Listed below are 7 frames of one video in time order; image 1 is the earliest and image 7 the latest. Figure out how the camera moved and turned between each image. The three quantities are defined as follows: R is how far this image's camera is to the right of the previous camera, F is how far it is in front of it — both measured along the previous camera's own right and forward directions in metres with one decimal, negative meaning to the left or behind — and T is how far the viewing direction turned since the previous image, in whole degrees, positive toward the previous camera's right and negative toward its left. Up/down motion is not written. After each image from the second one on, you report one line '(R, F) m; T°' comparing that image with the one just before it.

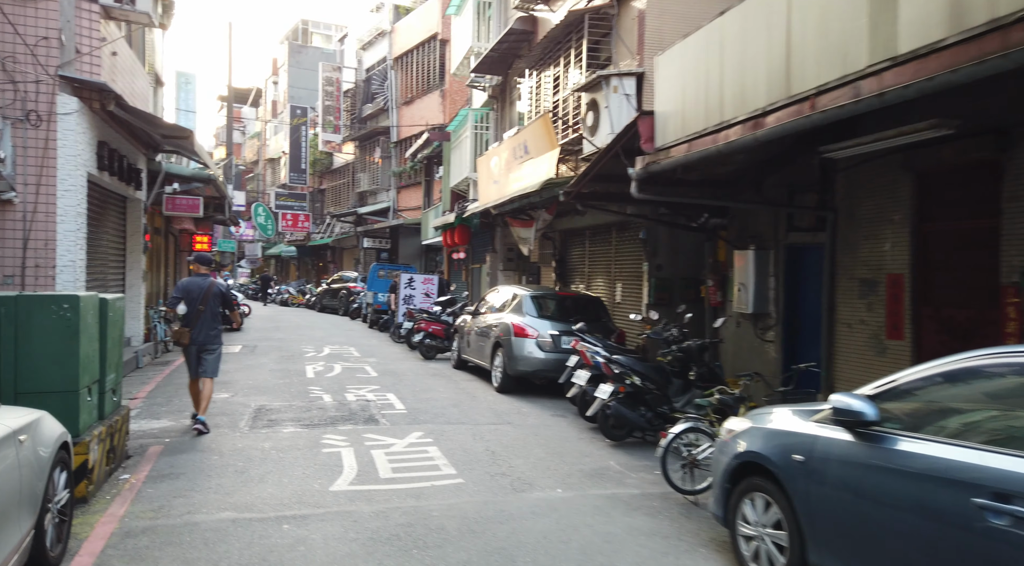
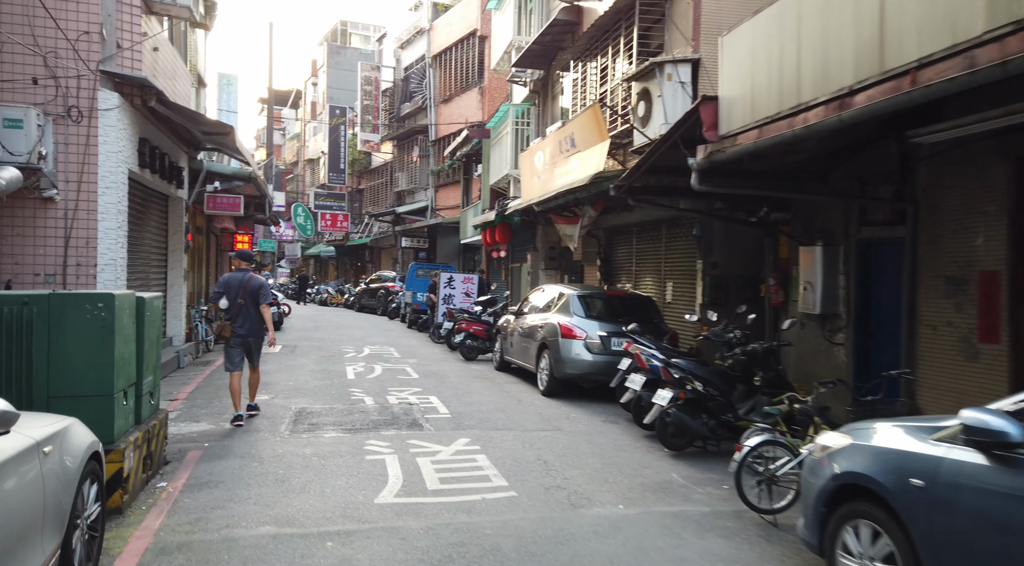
(-0.2, +0.4) m; -3°
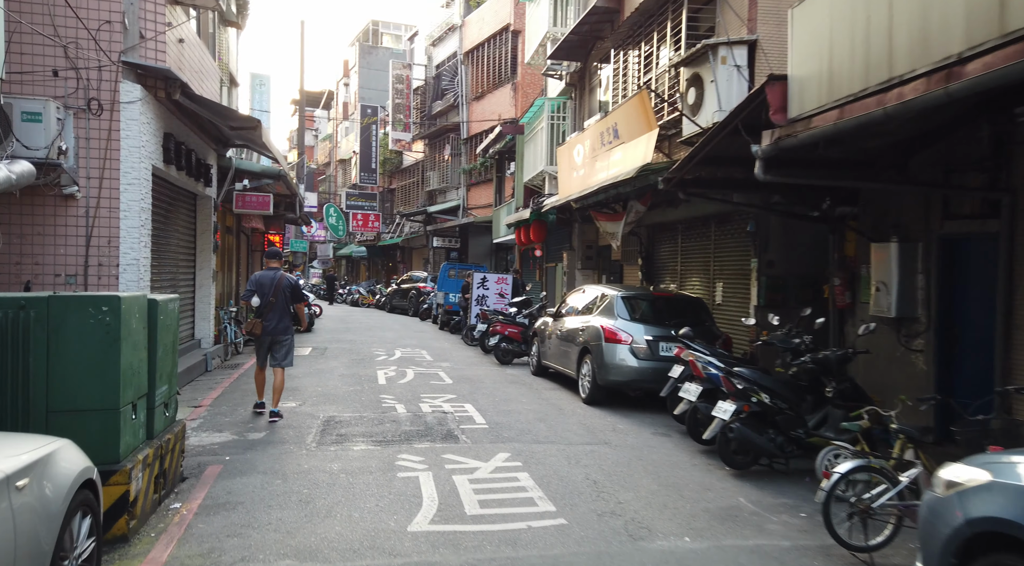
(-0.1, +0.6) m; -2°
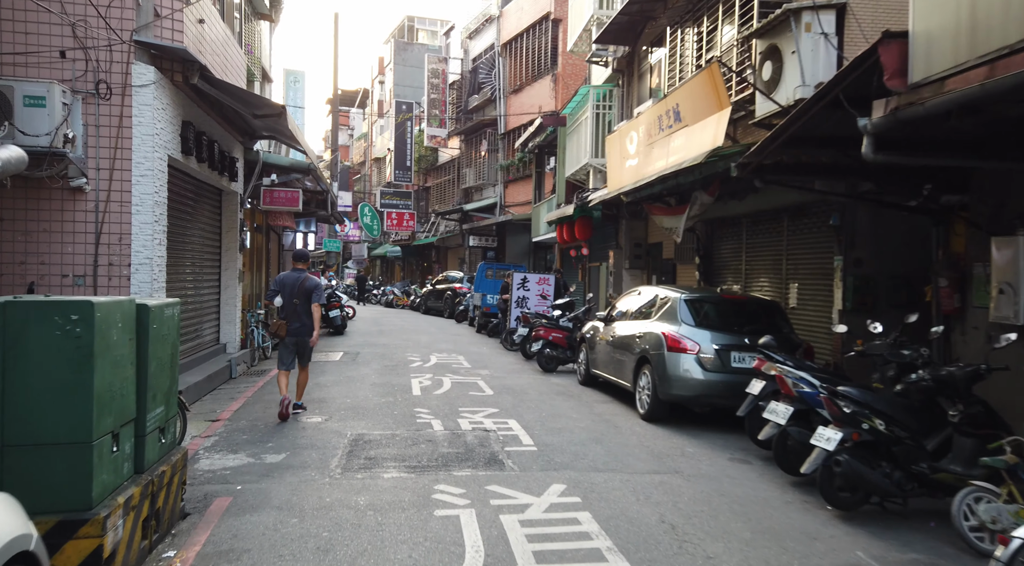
(-0.2, +0.9) m; -3°
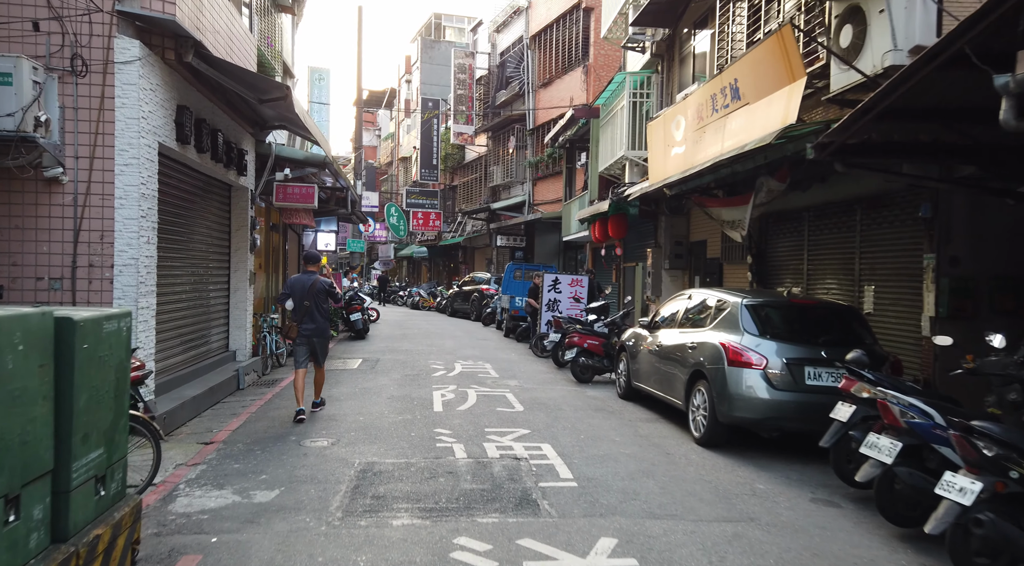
(-0.1, +1.0) m; -2°
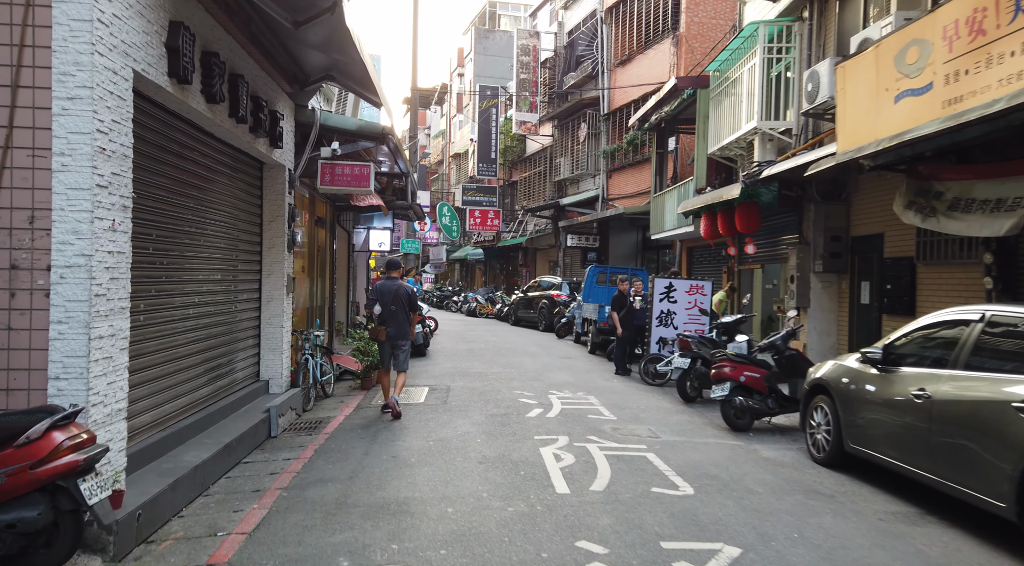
(-0.9, +2.8) m; -4°
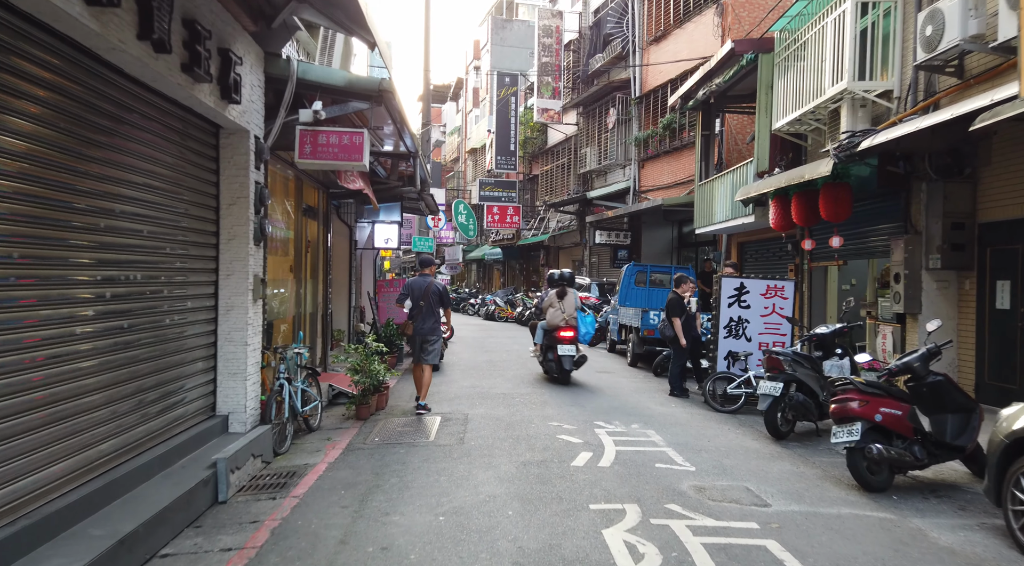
(-0.2, +2.1) m; -1°
